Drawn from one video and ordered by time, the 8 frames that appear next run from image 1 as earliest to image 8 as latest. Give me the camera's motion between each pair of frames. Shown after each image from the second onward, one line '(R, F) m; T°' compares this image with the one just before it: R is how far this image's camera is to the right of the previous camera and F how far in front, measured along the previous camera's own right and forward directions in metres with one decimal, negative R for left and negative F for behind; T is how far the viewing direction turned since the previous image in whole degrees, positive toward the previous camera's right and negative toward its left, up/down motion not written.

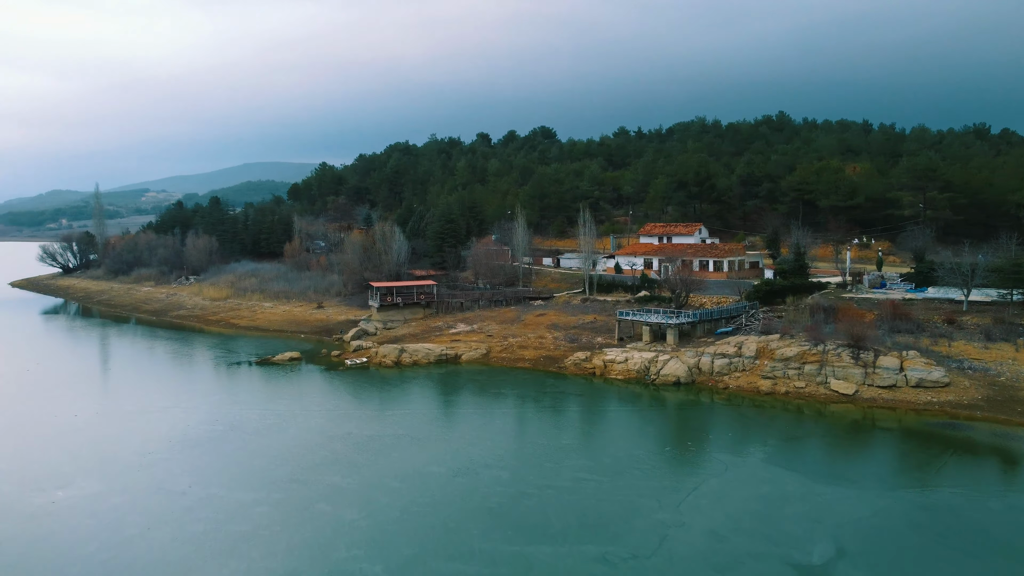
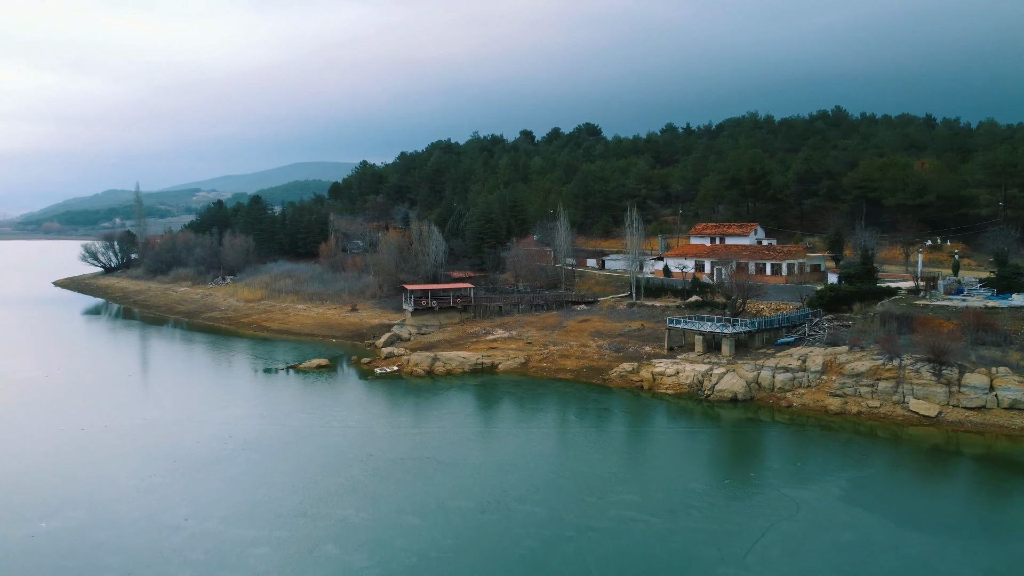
(+0.1, +2.2) m; -3°
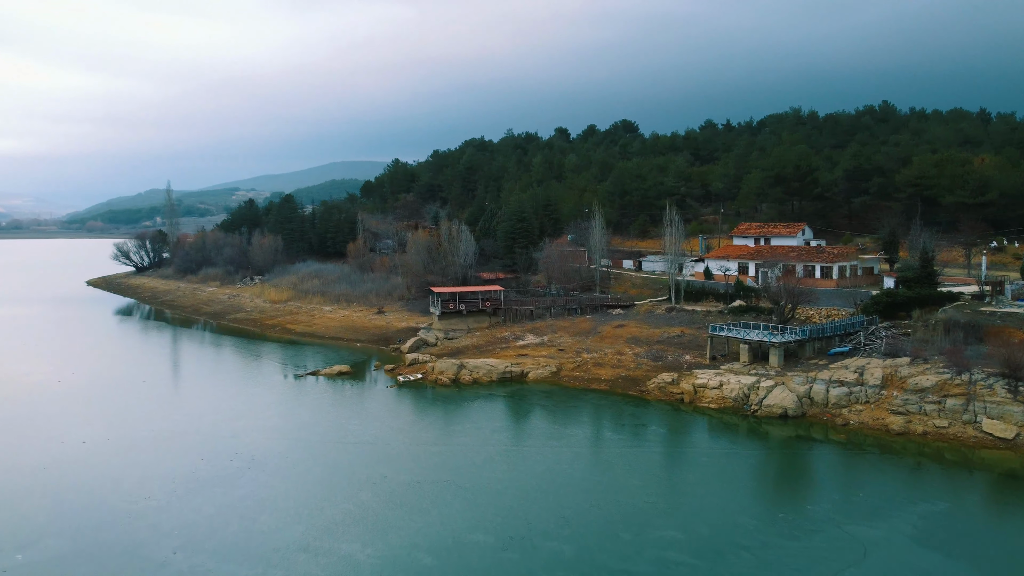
(+0.2, +1.7) m; -2°
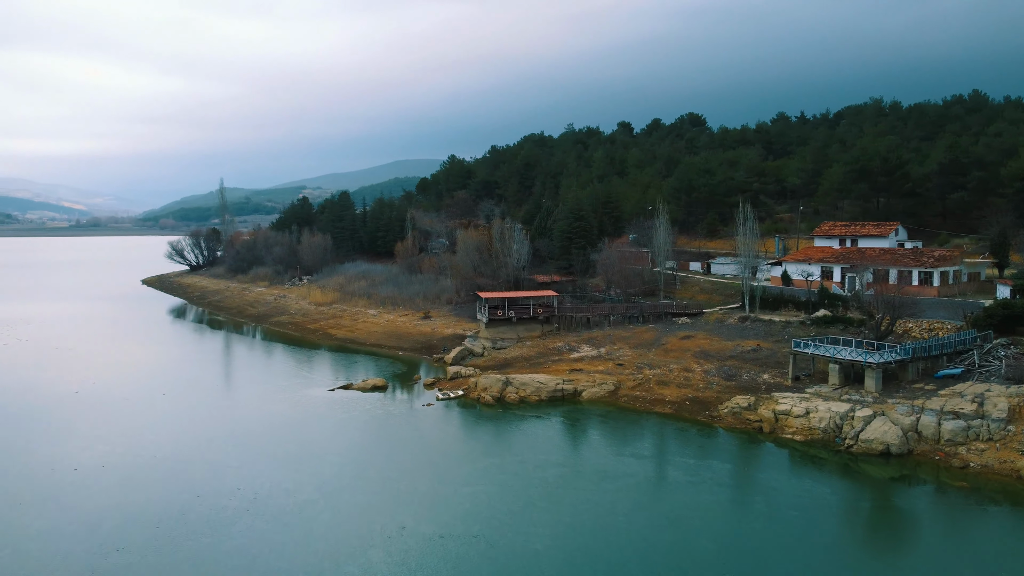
(+0.3, +3.0) m; -4°
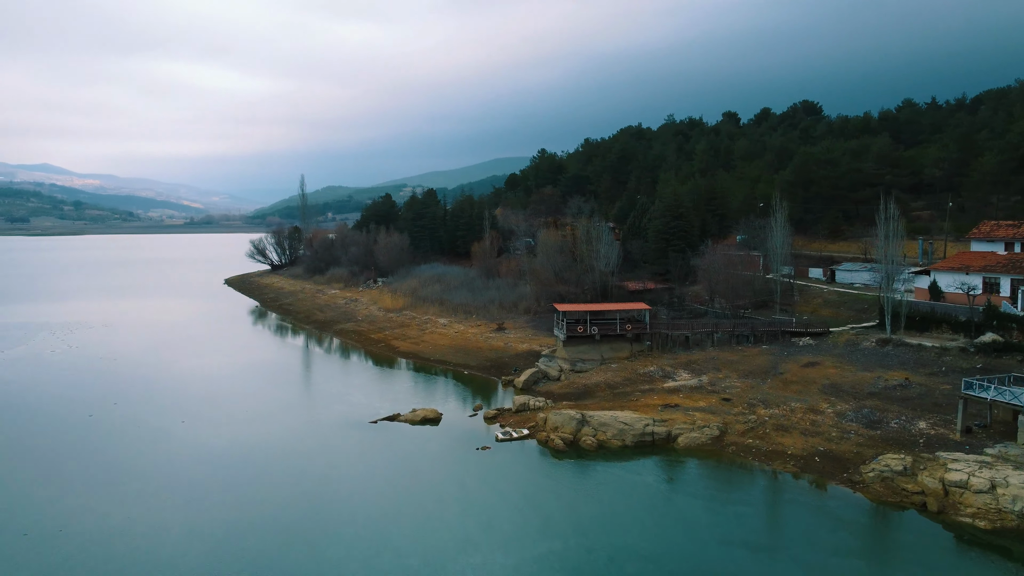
(+0.5, +4.7) m; -7°
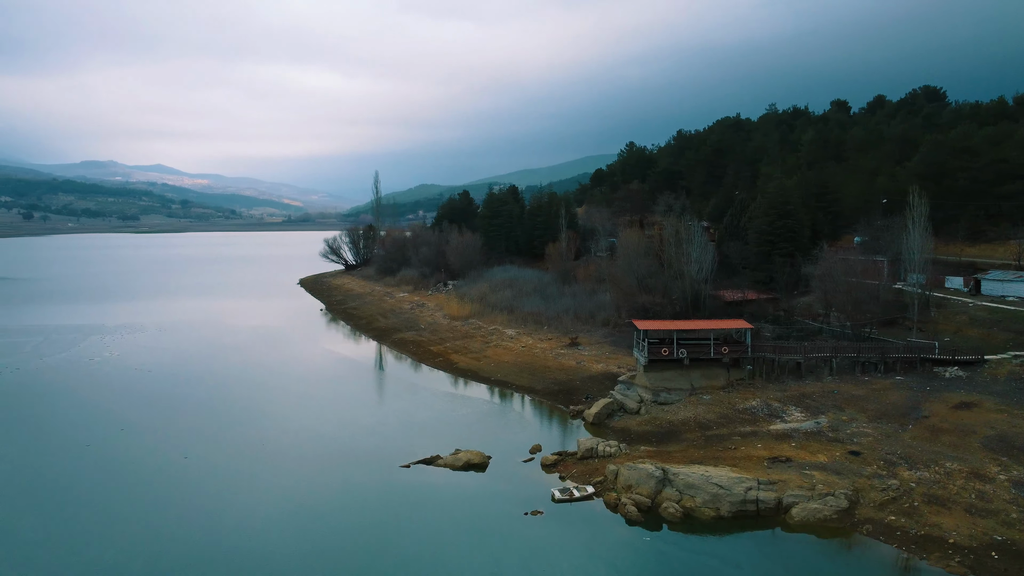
(+0.5, +4.3) m; -6°
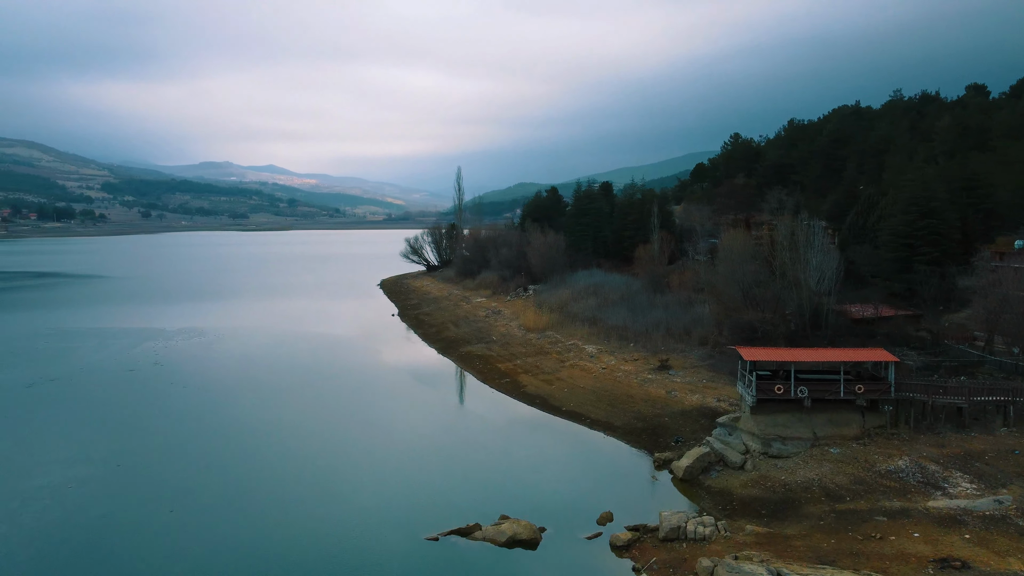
(+0.6, +4.3) m; -7°
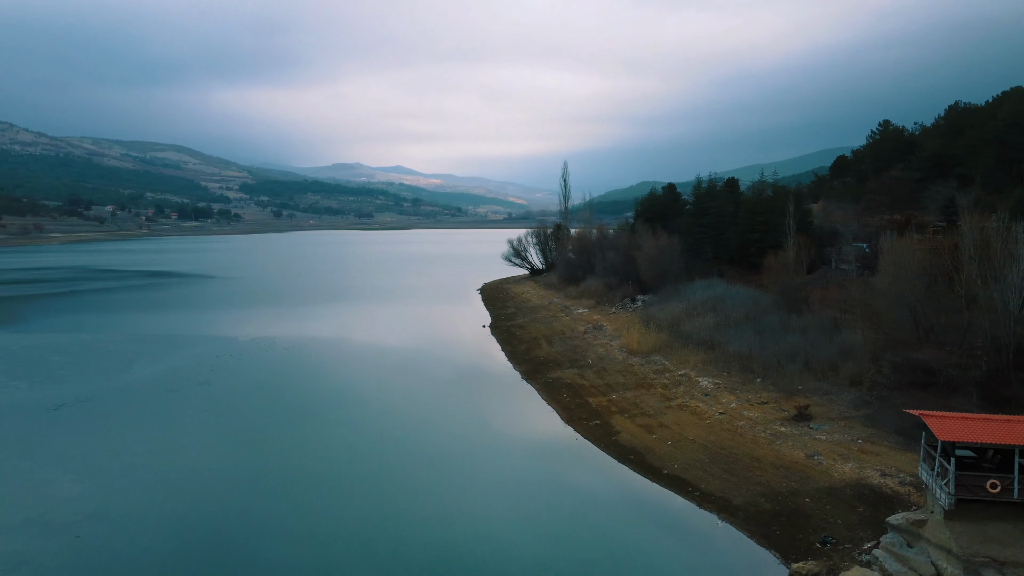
(+0.7, +5.1) m; -9°
